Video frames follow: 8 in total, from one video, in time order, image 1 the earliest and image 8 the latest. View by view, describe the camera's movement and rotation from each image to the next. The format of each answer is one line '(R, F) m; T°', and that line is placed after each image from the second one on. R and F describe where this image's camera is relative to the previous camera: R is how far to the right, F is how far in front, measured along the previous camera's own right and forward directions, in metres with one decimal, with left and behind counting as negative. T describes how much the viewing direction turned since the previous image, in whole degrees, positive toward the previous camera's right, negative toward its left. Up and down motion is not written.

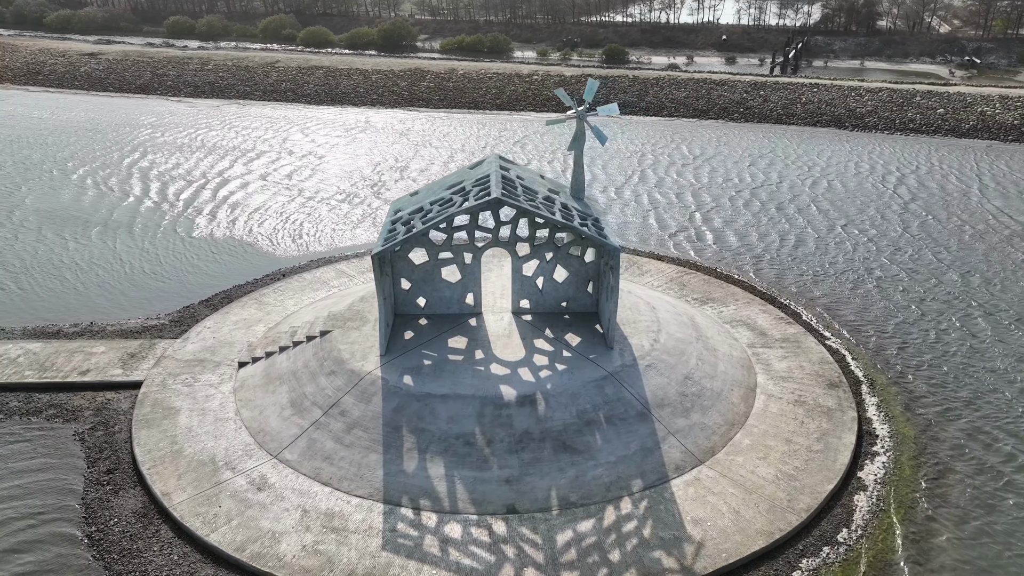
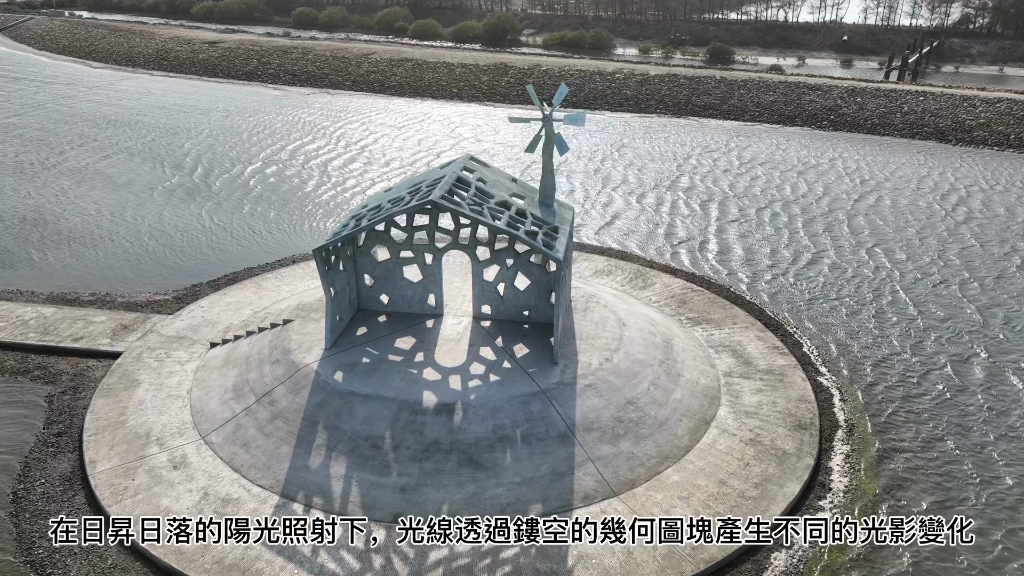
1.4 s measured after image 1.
(+5.1, +1.0) m; -9°
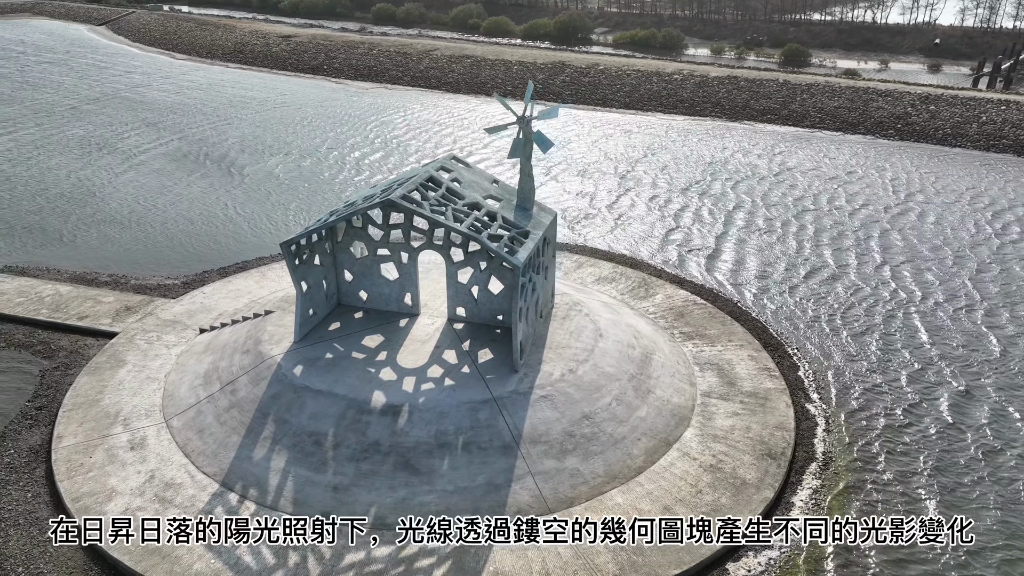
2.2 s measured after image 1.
(+3.3, +0.6) m; -6°
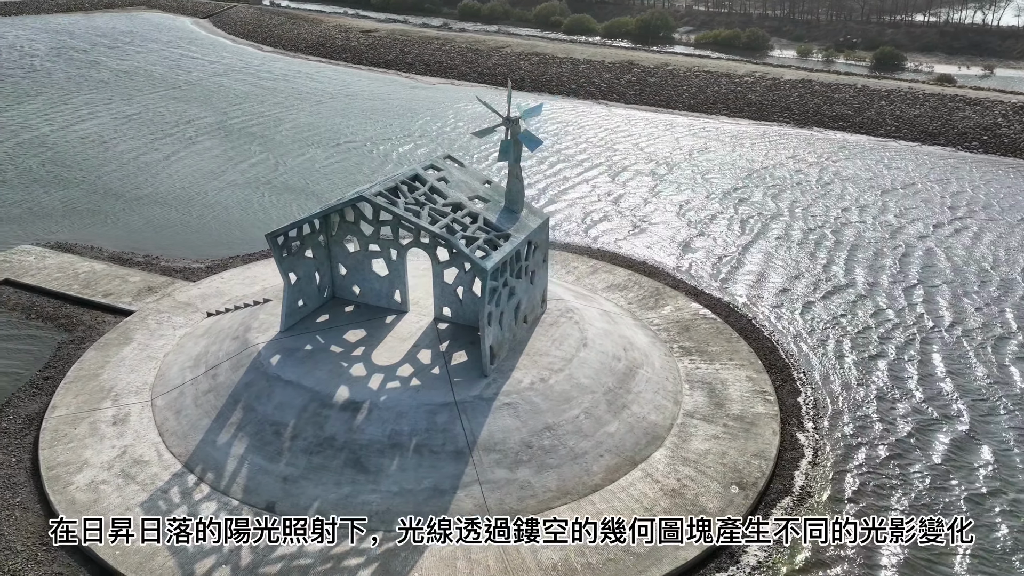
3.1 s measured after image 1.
(+3.1, +0.6) m; -7°
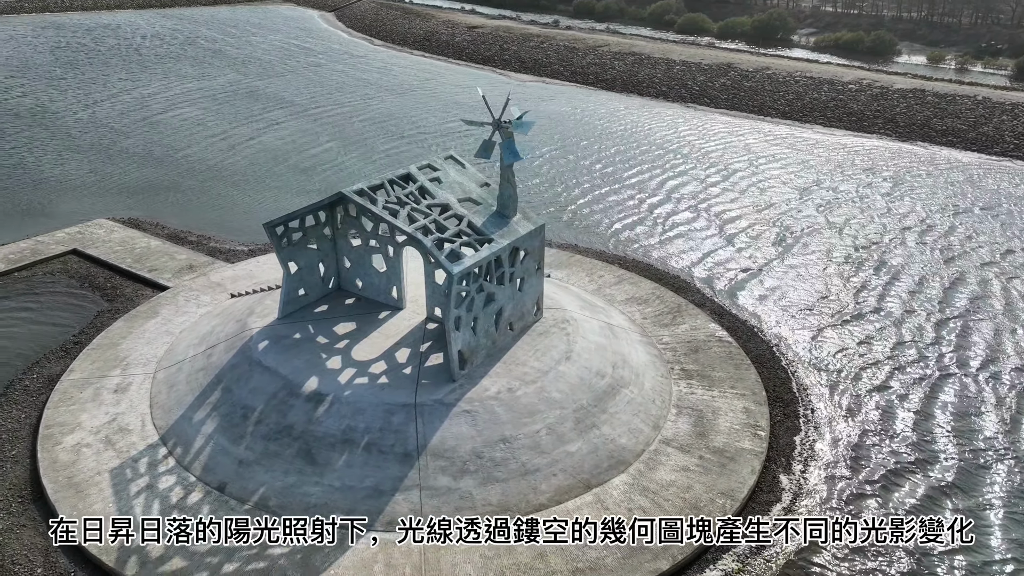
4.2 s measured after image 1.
(+3.8, +0.7) m; -9°
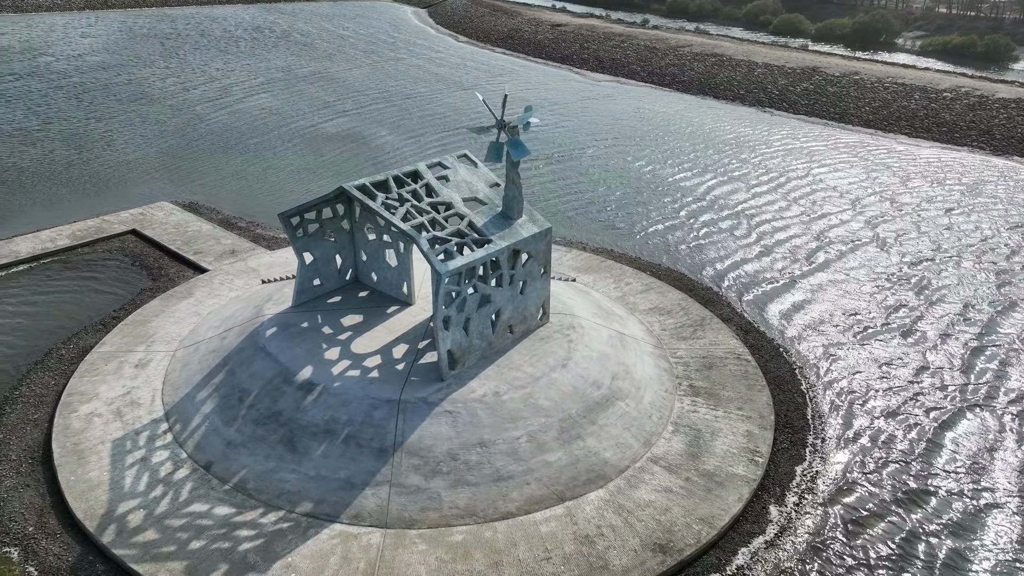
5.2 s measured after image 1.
(+2.6, +0.4) m; -7°
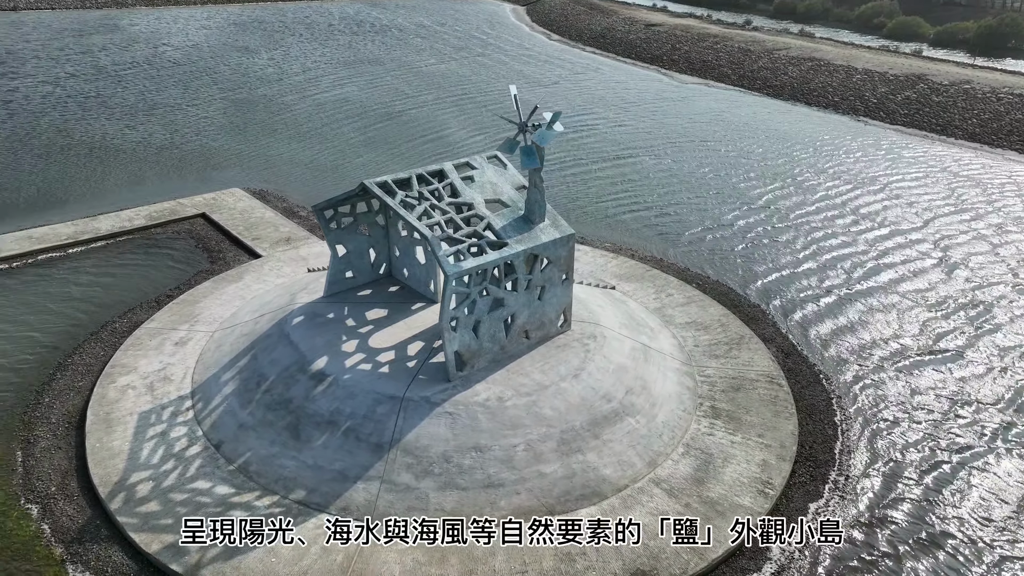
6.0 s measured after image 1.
(+2.2, +0.4) m; -7°
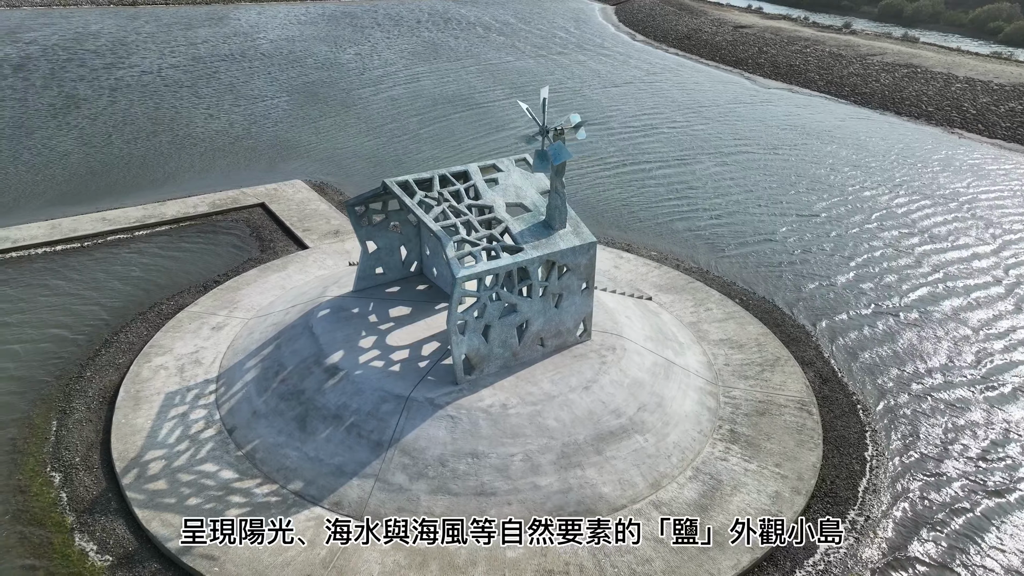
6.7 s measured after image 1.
(+1.9, +0.4) m; -7°
